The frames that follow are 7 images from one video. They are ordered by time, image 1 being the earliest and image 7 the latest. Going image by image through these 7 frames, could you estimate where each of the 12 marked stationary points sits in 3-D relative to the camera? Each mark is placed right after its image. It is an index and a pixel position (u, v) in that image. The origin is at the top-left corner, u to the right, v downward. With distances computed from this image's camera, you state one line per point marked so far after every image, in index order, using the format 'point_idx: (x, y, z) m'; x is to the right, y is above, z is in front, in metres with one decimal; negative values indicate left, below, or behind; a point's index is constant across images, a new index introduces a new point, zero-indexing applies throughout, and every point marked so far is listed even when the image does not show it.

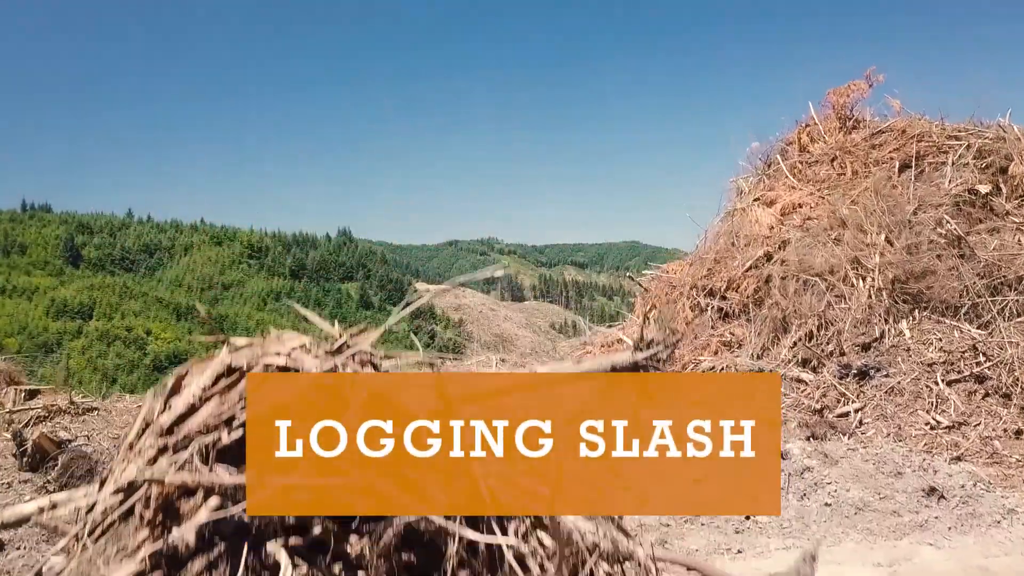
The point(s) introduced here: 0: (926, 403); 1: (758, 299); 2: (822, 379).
0: (+3.0, -0.8, +4.4) m
1: (+2.2, -0.1, +5.5) m
2: (+2.4, -0.7, +4.8) m
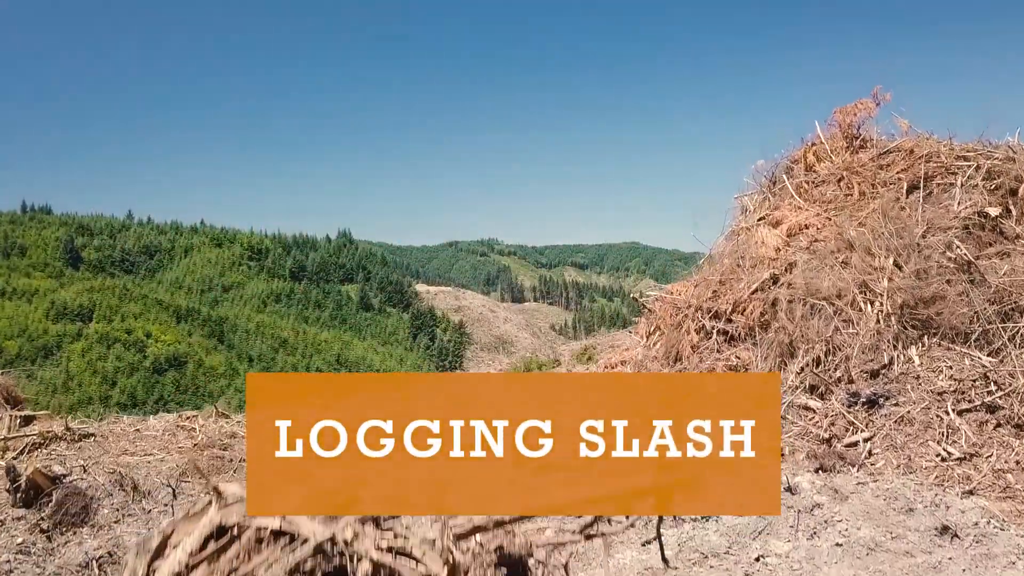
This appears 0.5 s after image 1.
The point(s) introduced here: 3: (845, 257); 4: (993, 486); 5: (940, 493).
0: (+3.0, -1.0, +4.3) m
1: (+2.2, -0.3, +5.4) m
2: (+2.4, -0.9, +4.7) m
3: (+2.9, +0.3, +5.3) m
4: (+3.1, -1.3, +4.0) m
5: (+2.7, -1.3, +4.0) m
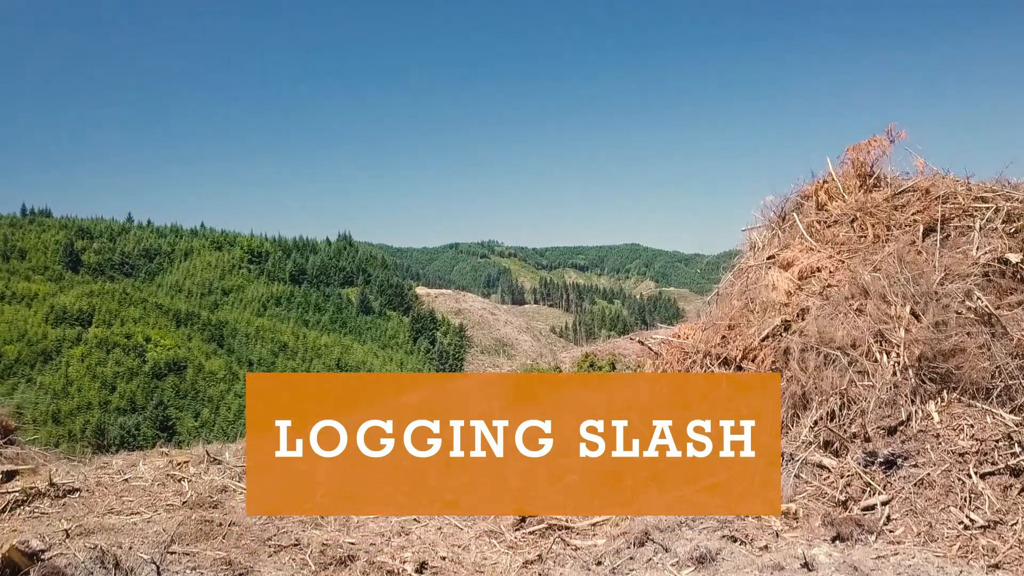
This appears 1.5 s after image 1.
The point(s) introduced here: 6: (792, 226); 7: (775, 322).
0: (+3.0, -1.4, +4.1) m
1: (+2.2, -0.7, +5.2) m
2: (+2.4, -1.3, +4.5) m
3: (+2.9, -0.1, +5.1) m
4: (+3.1, -1.7, +3.8) m
5: (+2.8, -1.7, +3.8) m
6: (+2.8, +0.6, +6.1) m
7: (+2.3, -0.3, +5.4) m
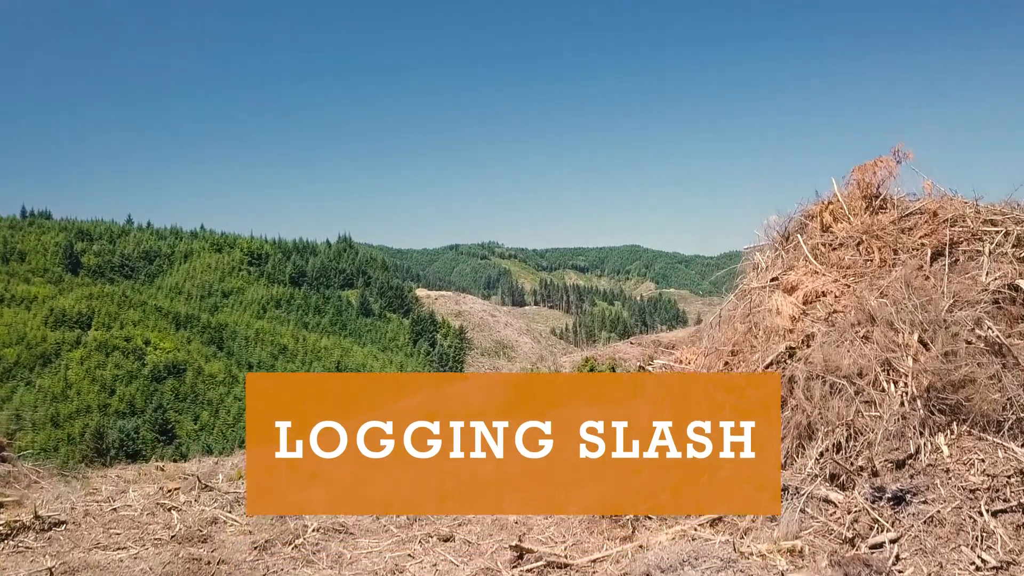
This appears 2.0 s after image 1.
0: (+3.0, -1.6, +4.0) m
1: (+2.2, -0.9, +5.1) m
2: (+2.4, -1.5, +4.4) m
3: (+2.9, -0.3, +5.0) m
4: (+3.1, -1.9, +3.6) m
5: (+2.7, -1.9, +3.6) m
6: (+2.7, +0.4, +6.0) m
7: (+2.3, -0.5, +5.3) m
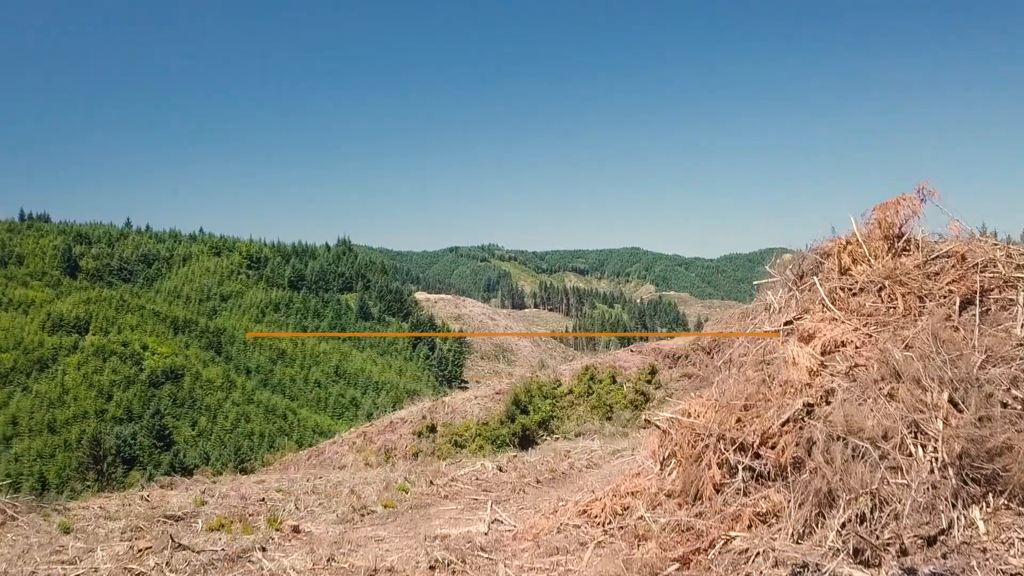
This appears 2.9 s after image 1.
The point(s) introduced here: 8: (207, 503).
0: (+2.9, -2.0, +3.6) m
1: (+2.2, -1.3, +4.7) m
2: (+2.4, -1.9, +4.0) m
3: (+2.8, -0.7, +4.6) m
4: (+3.0, -2.3, +3.2) m
5: (+2.7, -2.3, +3.2) m
6: (+2.7, 0.0, +5.6) m
7: (+2.2, -0.9, +4.9) m
8: (-4.8, -3.4, +9.7) m
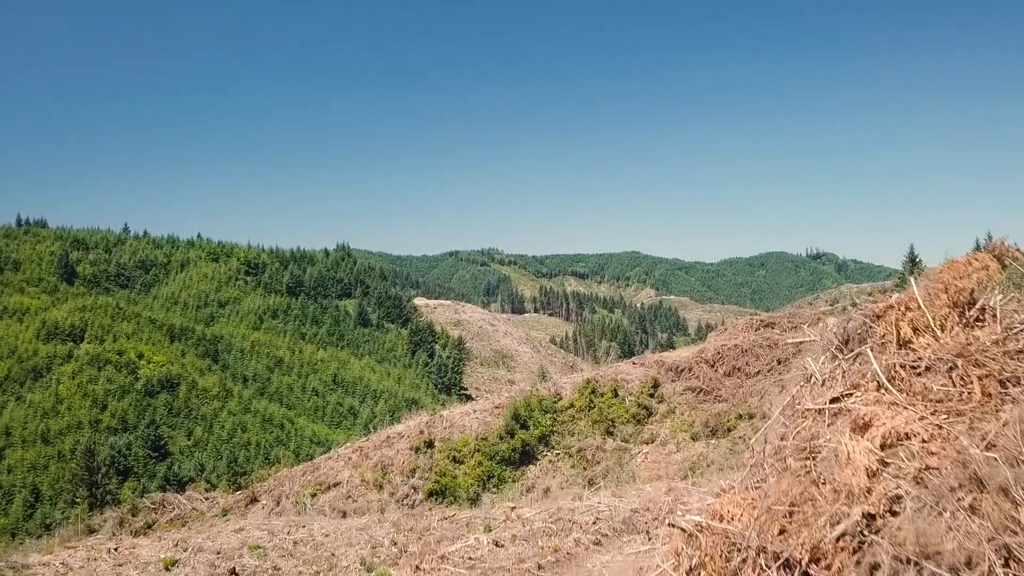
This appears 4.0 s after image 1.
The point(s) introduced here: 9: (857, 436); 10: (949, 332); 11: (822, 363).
0: (+2.9, -2.5, +2.8) m
1: (+2.2, -1.9, +3.9) m
2: (+2.4, -2.4, +3.2) m
3: (+2.8, -1.3, +3.8) m
4: (+3.0, -2.8, +2.4) m
5: (+2.7, -2.8, +2.4) m
6: (+2.7, -0.6, +4.7) m
7: (+2.2, -1.4, +4.0) m
8: (-4.8, -3.9, +8.8) m
9: (+2.4, -1.0, +4.3) m
10: (+3.1, -0.3, +4.4) m
11: (+2.5, -0.6, +5.2) m
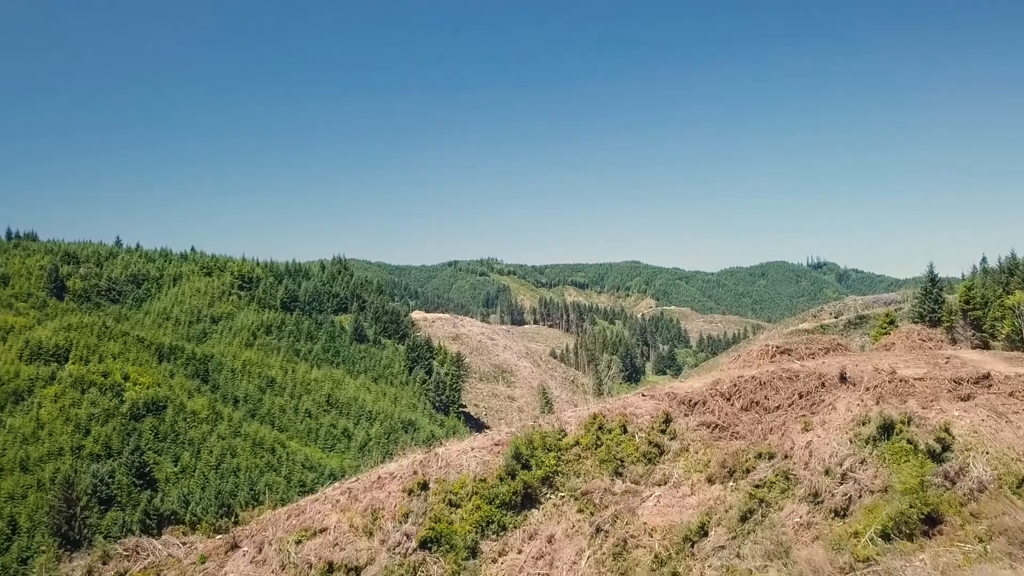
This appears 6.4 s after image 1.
0: (+3.0, -3.7, 0.0) m
1: (+2.2, -3.0, +1.1) m
2: (+2.5, -3.6, +0.4) m
3: (+2.9, -2.5, +1.0) m
4: (+3.1, -4.0, -0.3) m
5: (+2.8, -4.0, -0.4) m
6: (+2.8, -1.8, +2.0) m
7: (+2.3, -2.6, +1.3) m
8: (-4.7, -5.2, +6.0) m
9: (+2.5, -2.2, +1.6) m
10: (+3.2, -1.5, +1.7) m
11: (+2.6, -1.8, +2.5) m
